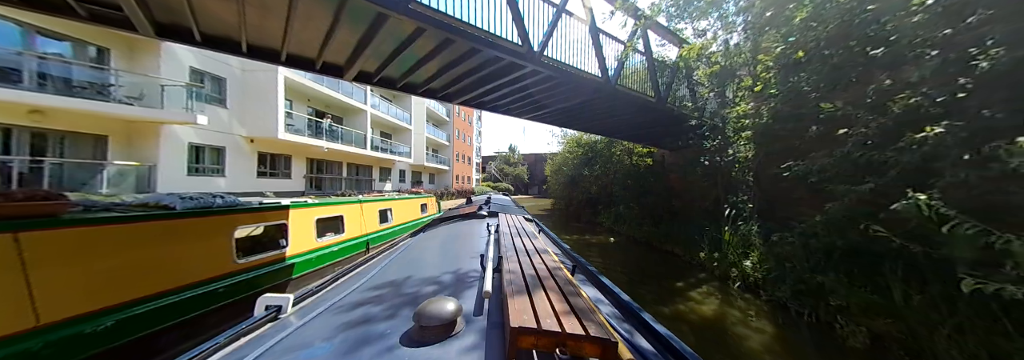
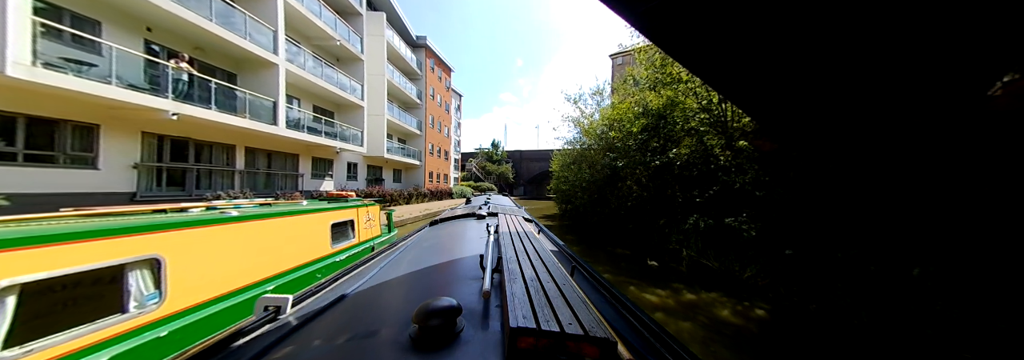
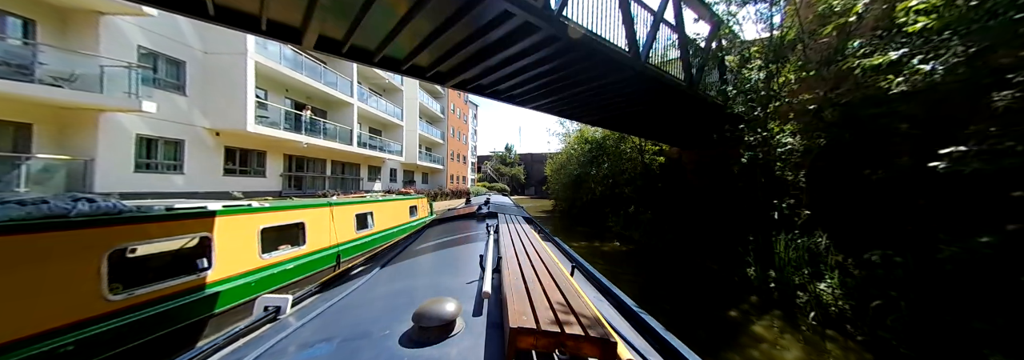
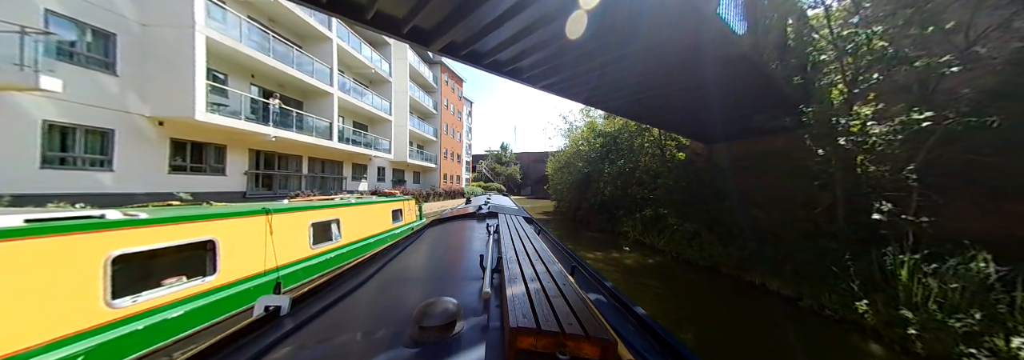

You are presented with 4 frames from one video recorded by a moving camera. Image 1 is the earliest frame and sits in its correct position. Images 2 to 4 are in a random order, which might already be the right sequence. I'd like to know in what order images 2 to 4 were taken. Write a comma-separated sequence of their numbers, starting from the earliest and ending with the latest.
3, 4, 2
